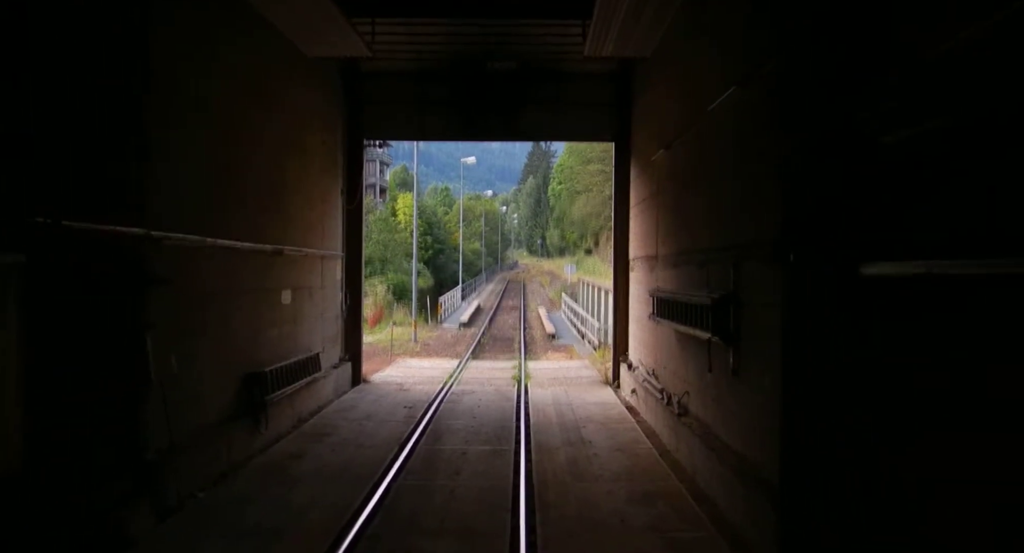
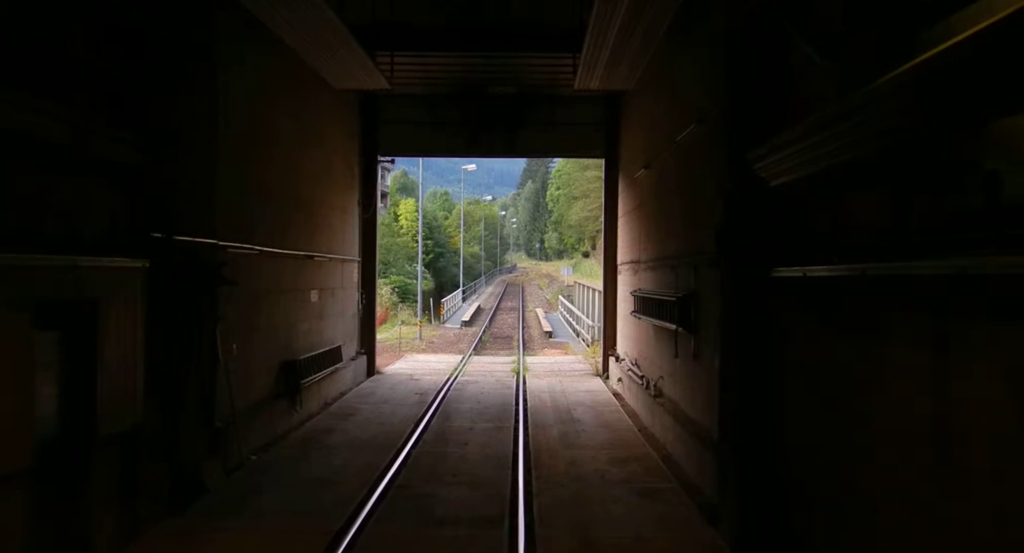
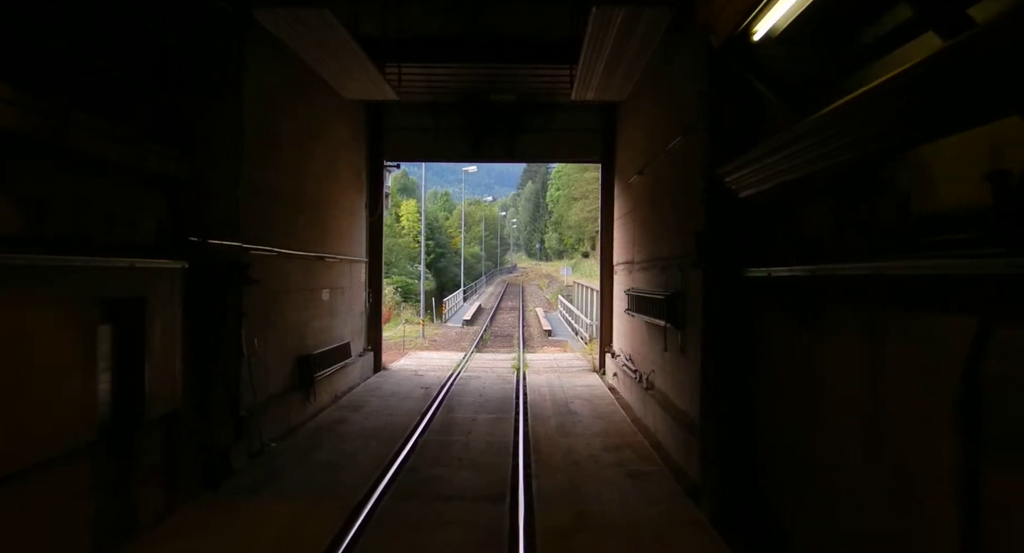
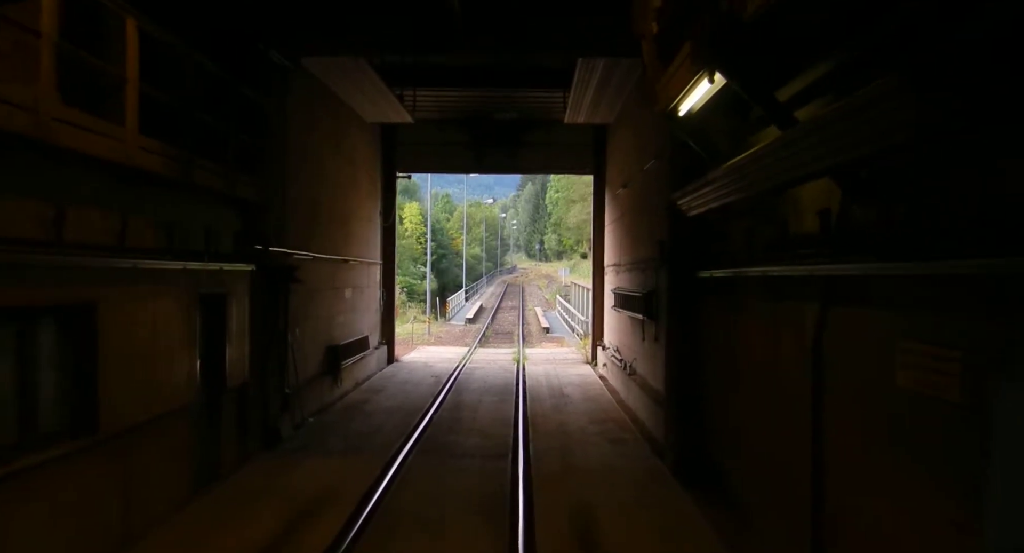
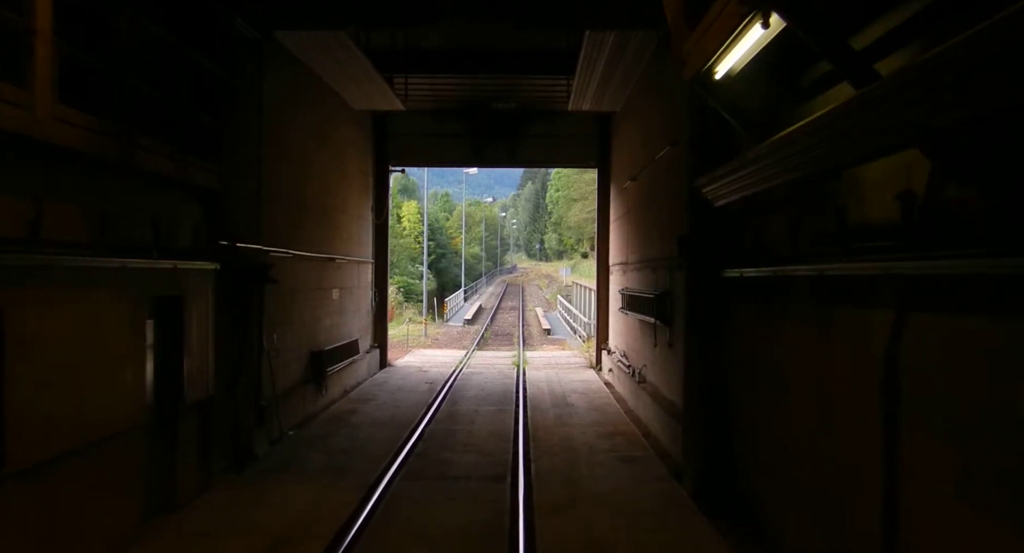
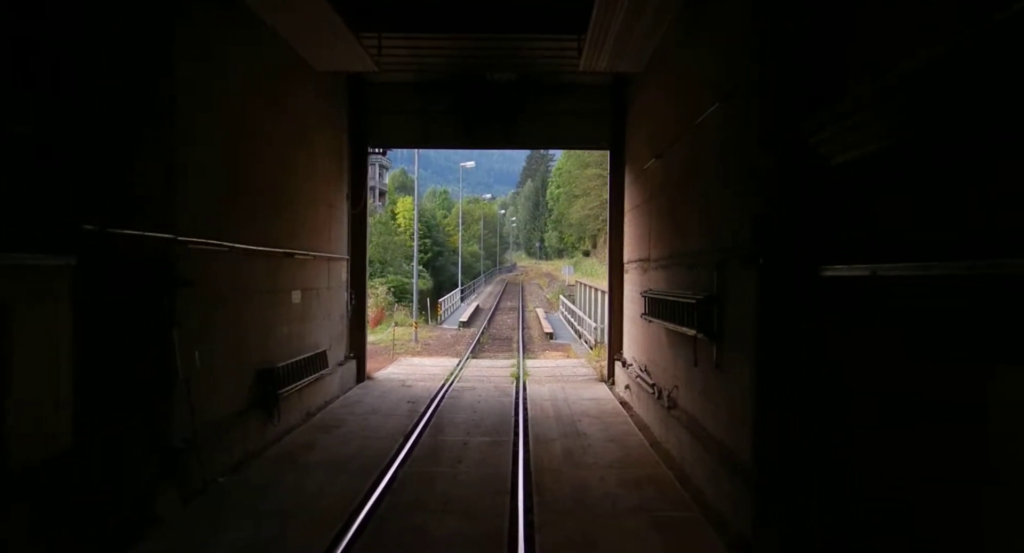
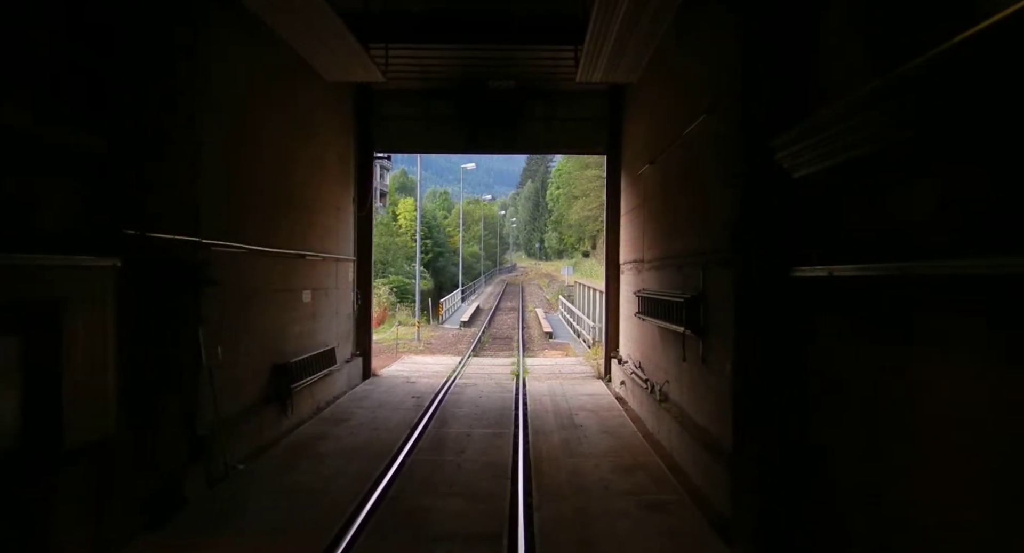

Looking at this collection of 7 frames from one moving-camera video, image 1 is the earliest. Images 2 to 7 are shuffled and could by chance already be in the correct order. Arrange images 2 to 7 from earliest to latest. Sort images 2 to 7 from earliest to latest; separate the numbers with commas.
6, 7, 2, 3, 5, 4
